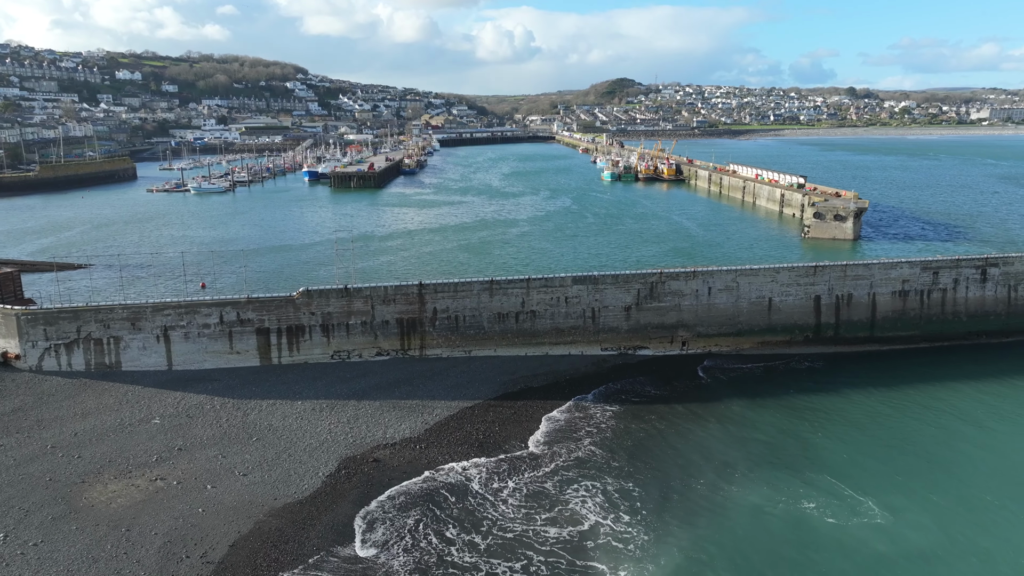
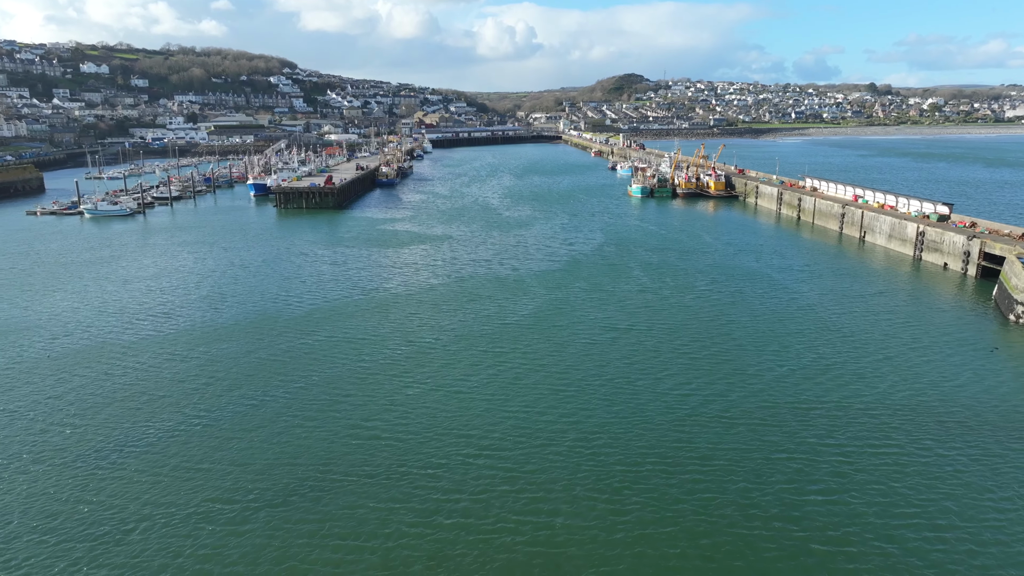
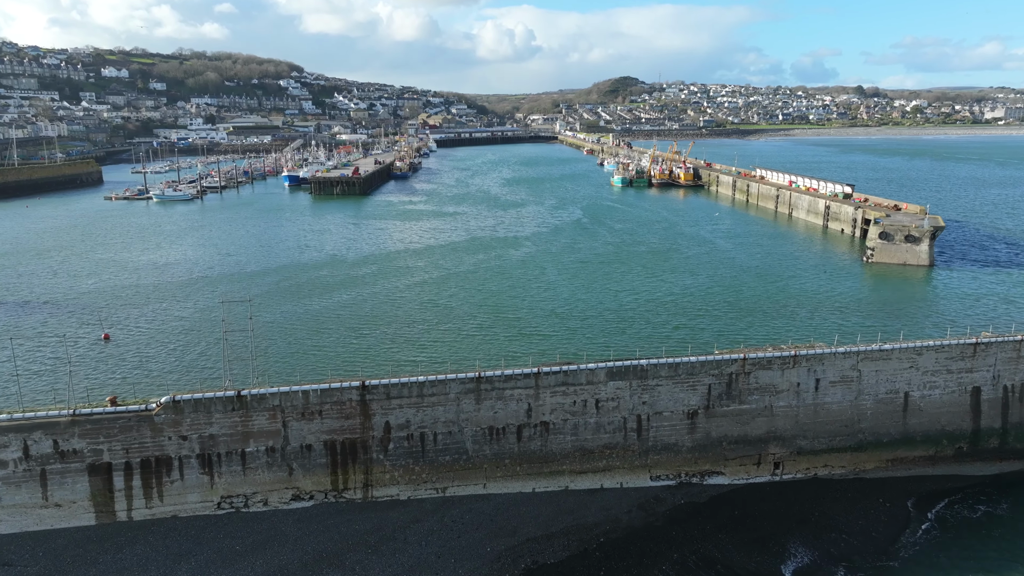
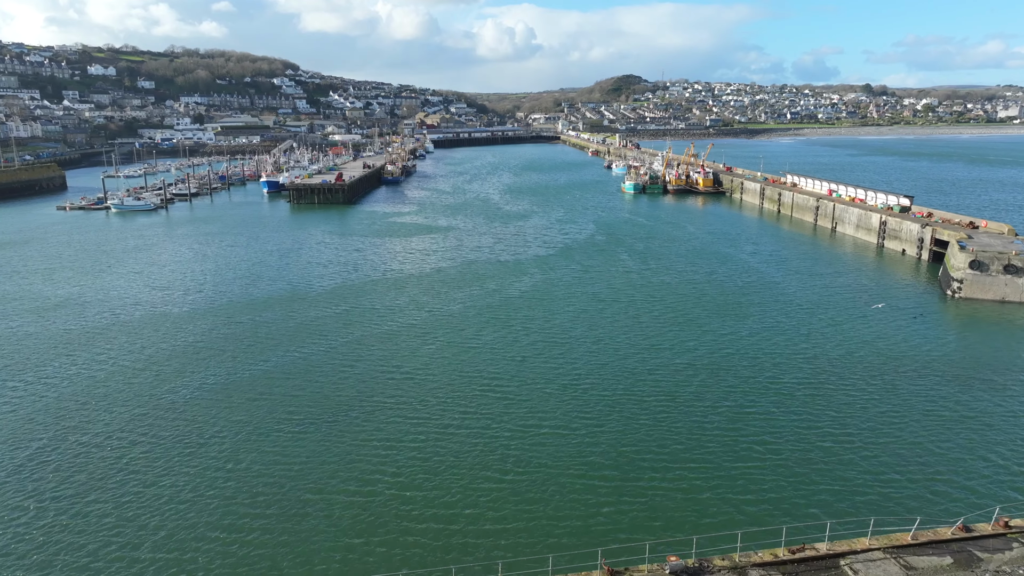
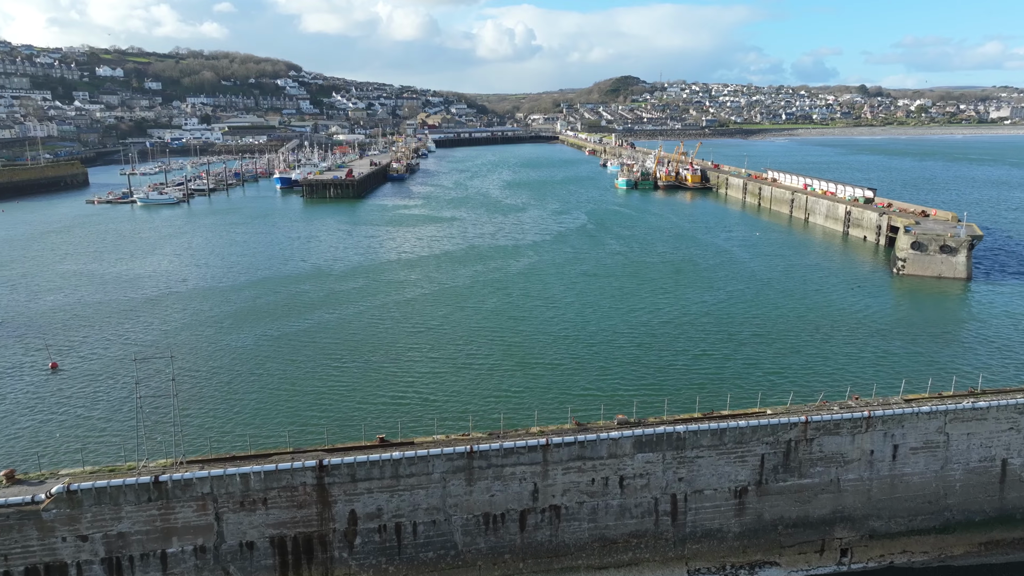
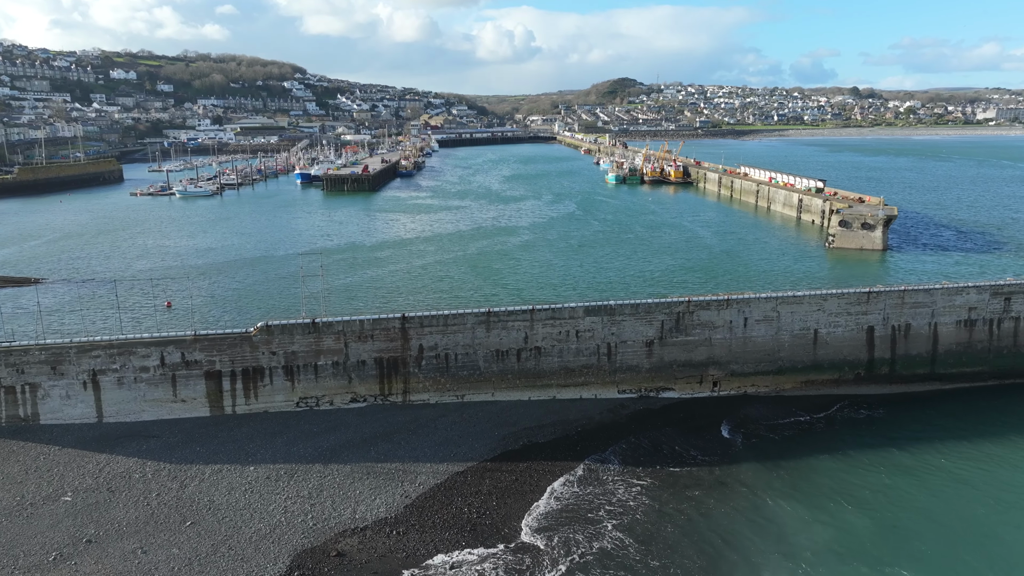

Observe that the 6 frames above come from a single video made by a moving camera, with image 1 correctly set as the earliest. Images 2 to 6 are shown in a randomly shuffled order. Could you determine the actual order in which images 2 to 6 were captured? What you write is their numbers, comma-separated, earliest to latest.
6, 3, 5, 4, 2
